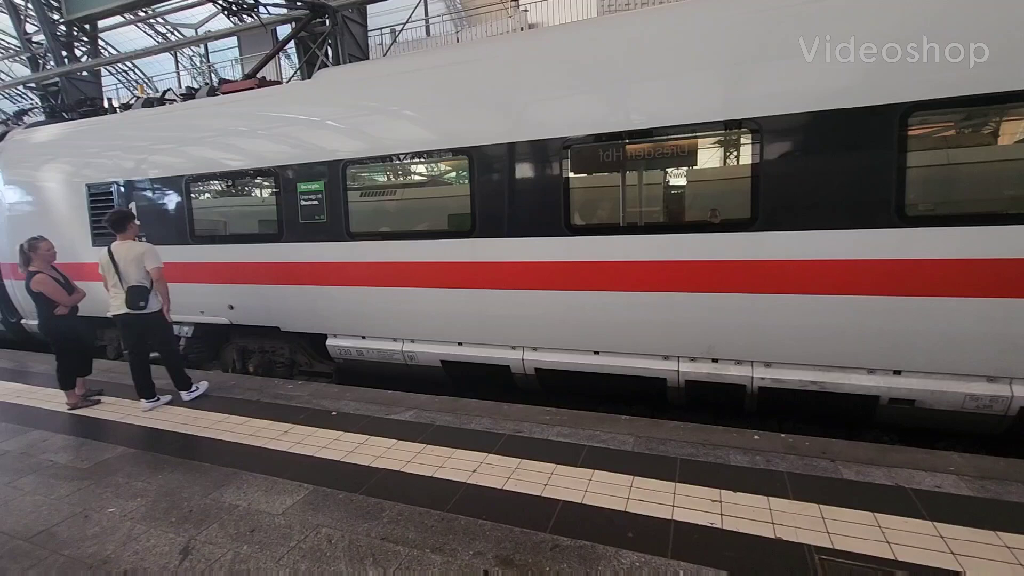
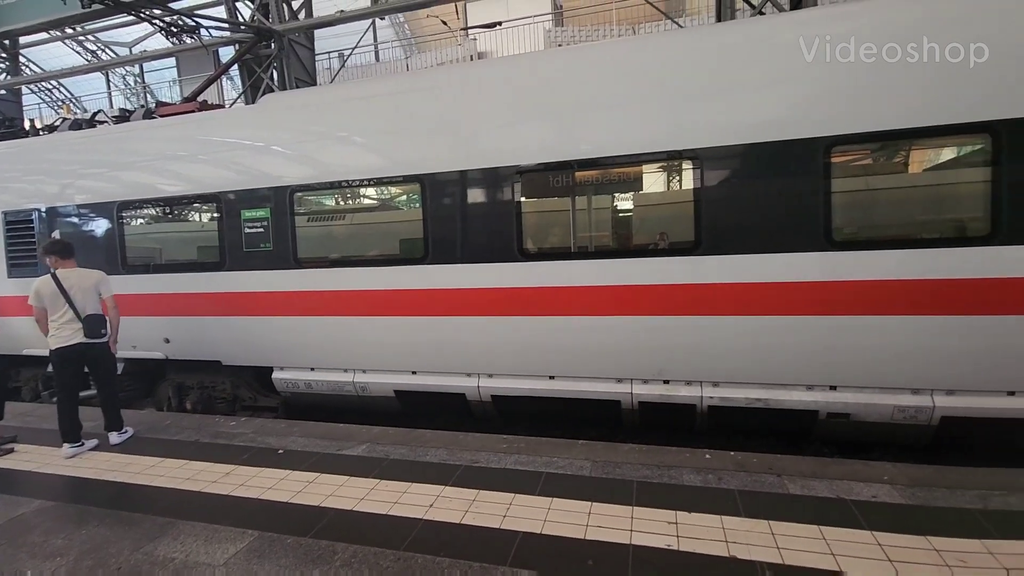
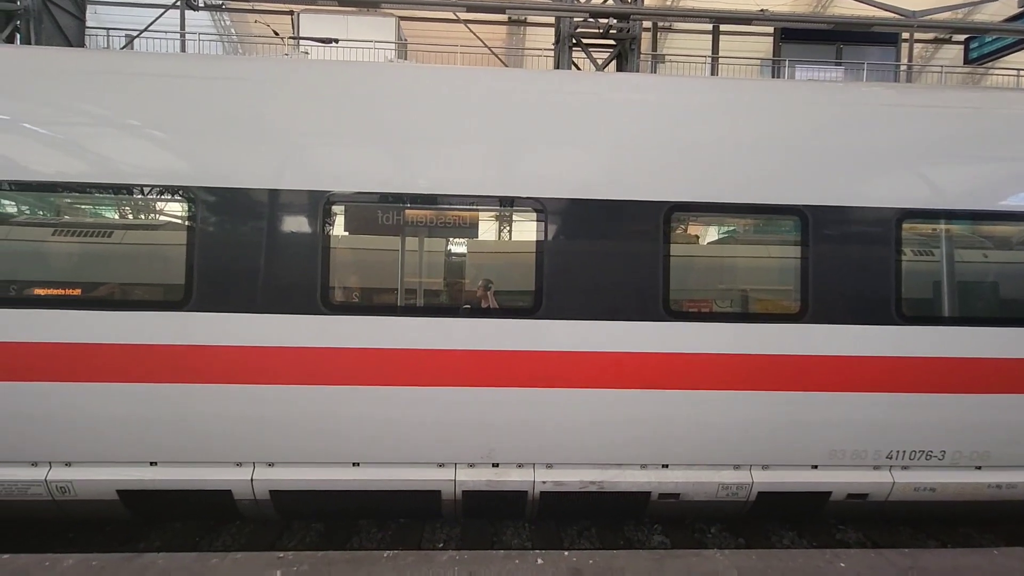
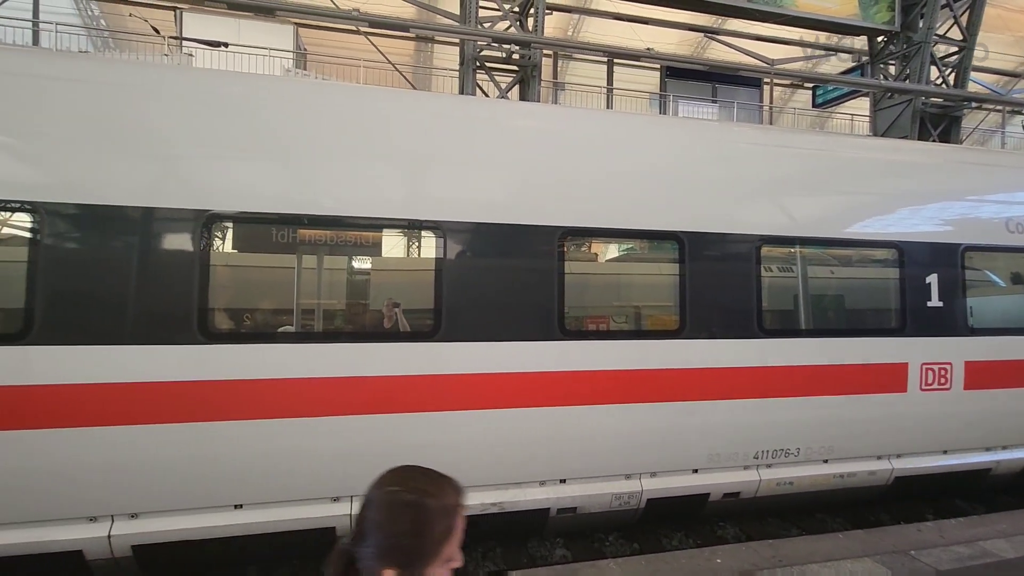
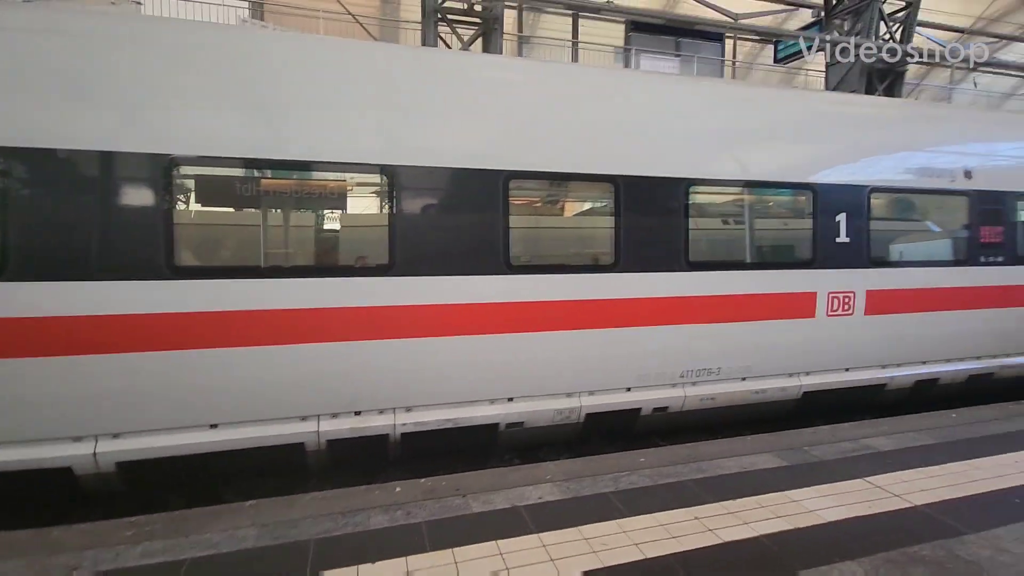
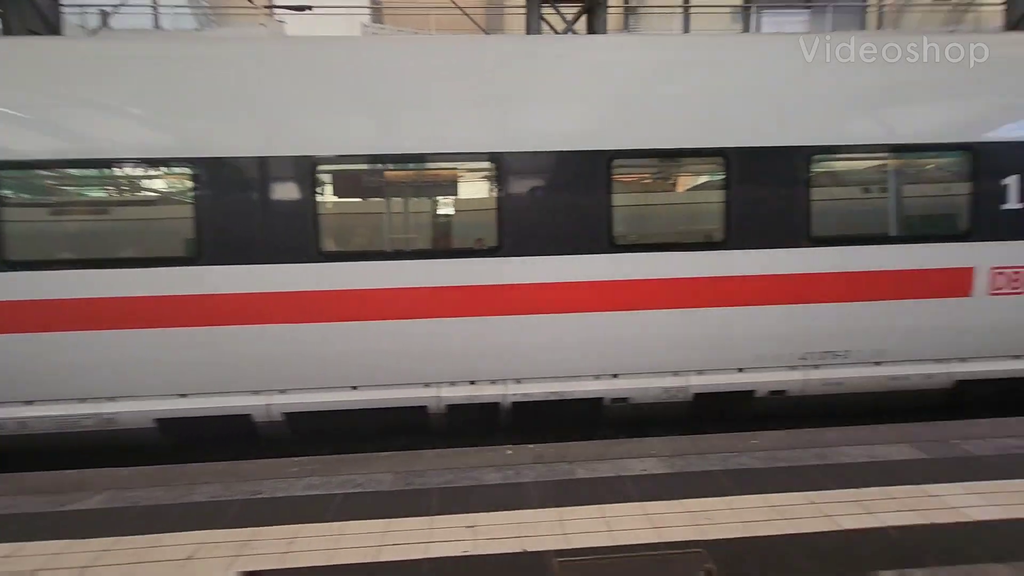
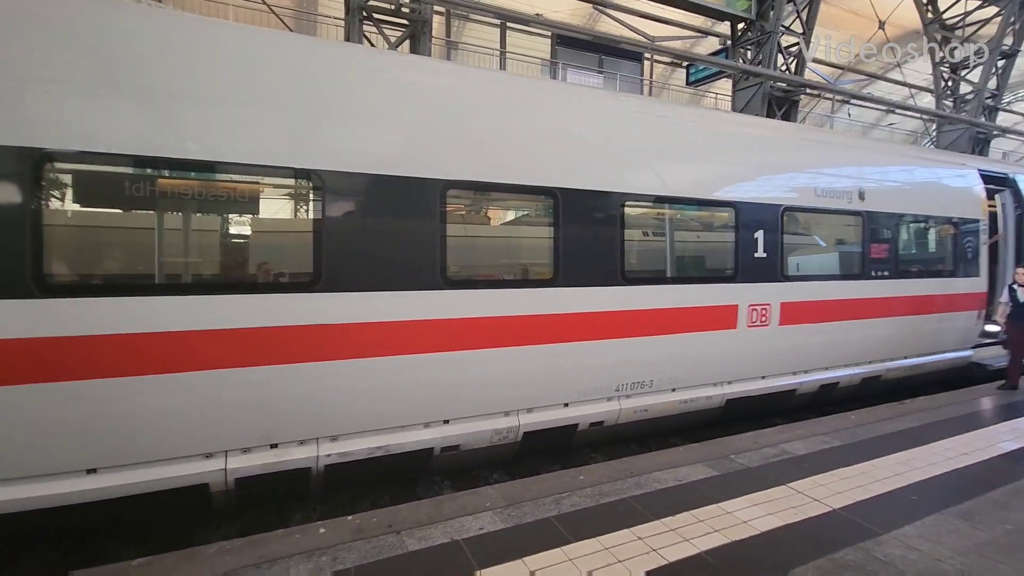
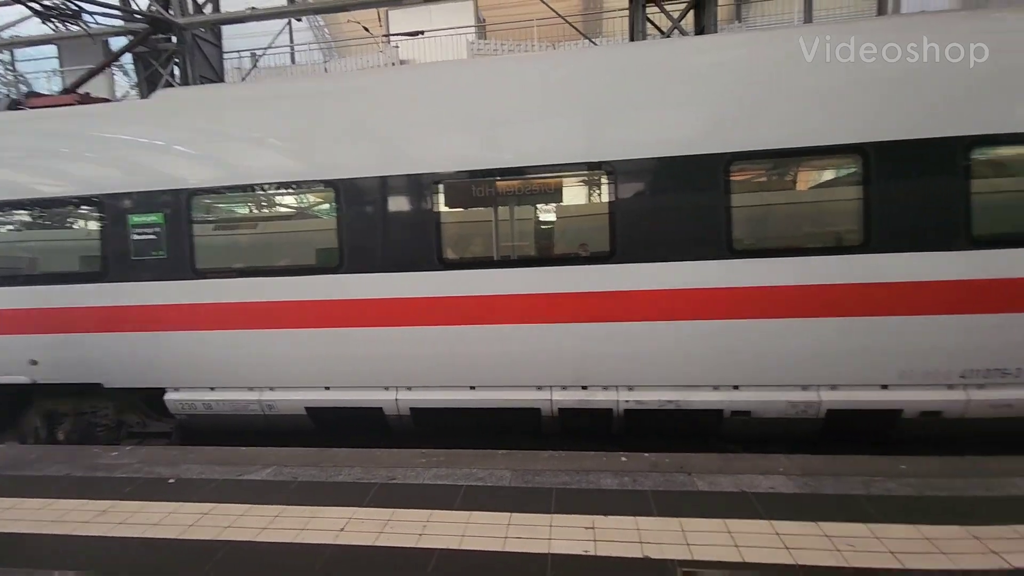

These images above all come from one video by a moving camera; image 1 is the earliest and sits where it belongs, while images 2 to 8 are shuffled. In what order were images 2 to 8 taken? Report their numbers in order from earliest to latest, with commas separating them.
2, 8, 6, 5, 7, 4, 3
